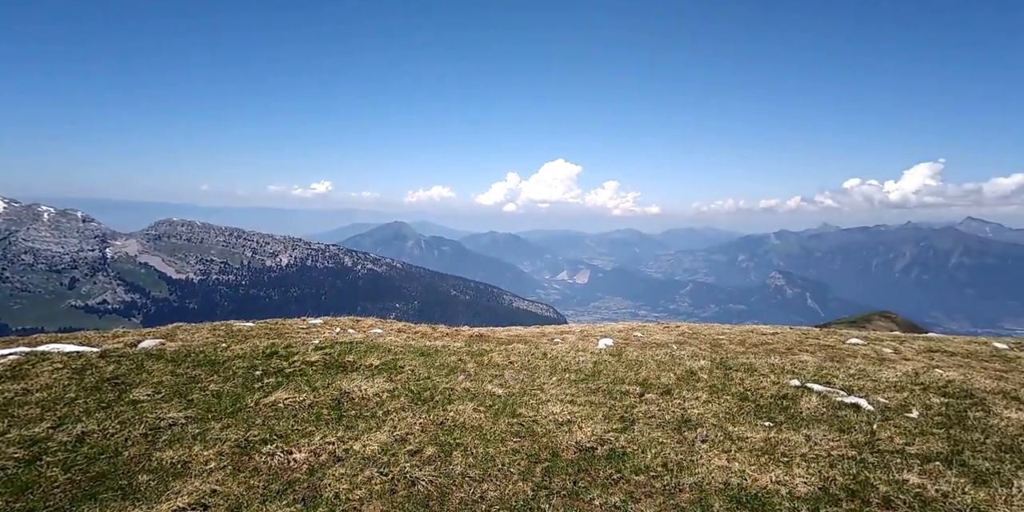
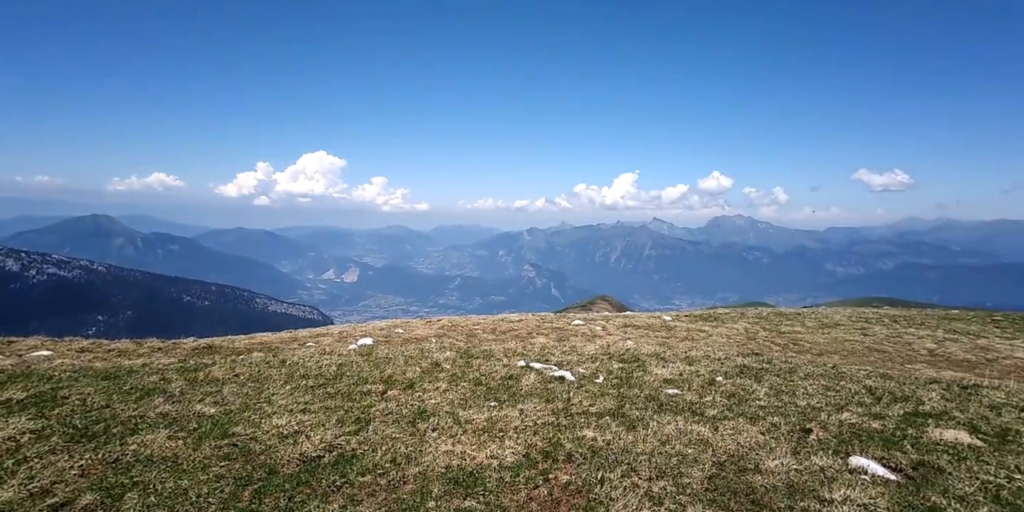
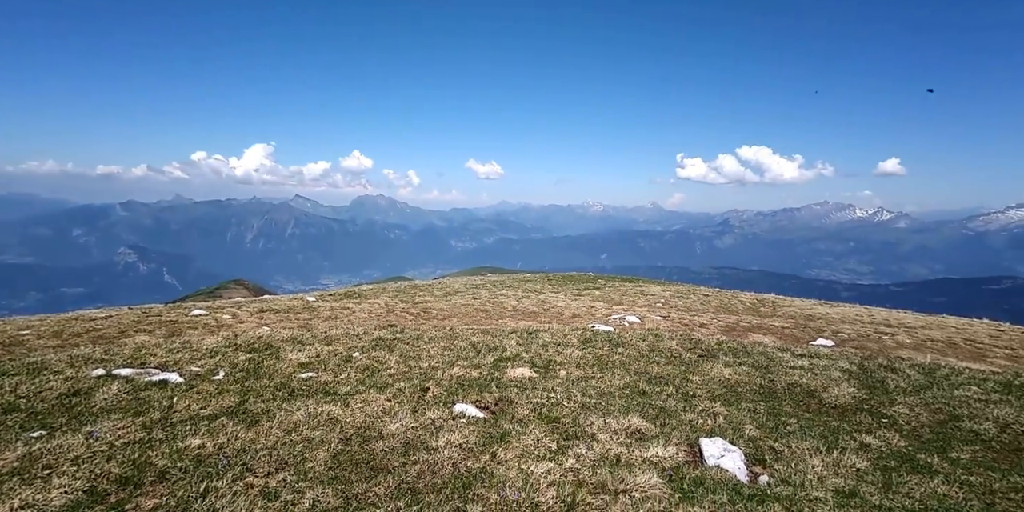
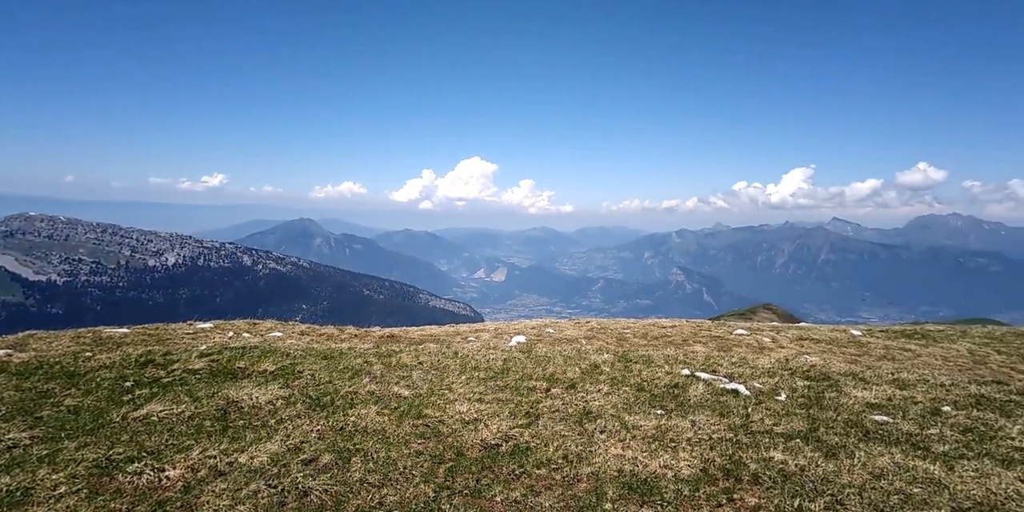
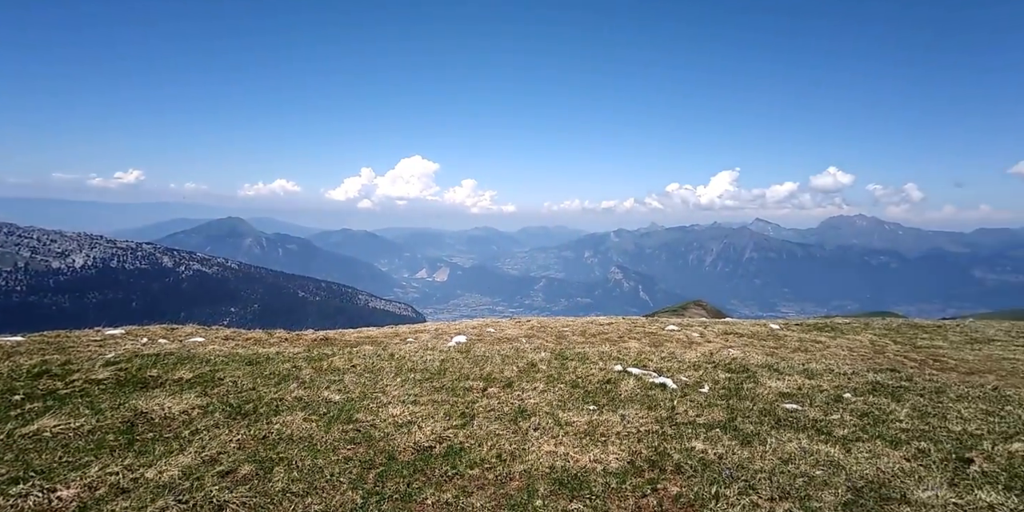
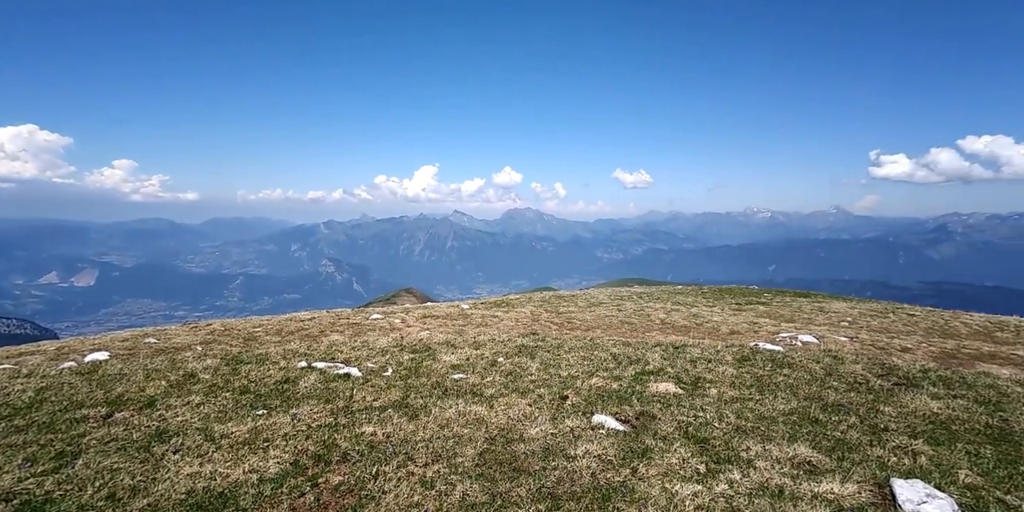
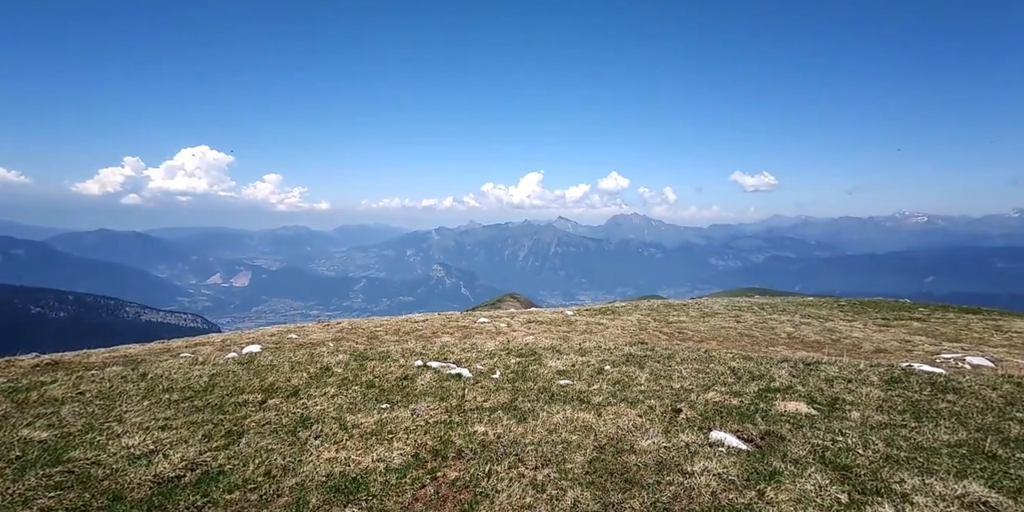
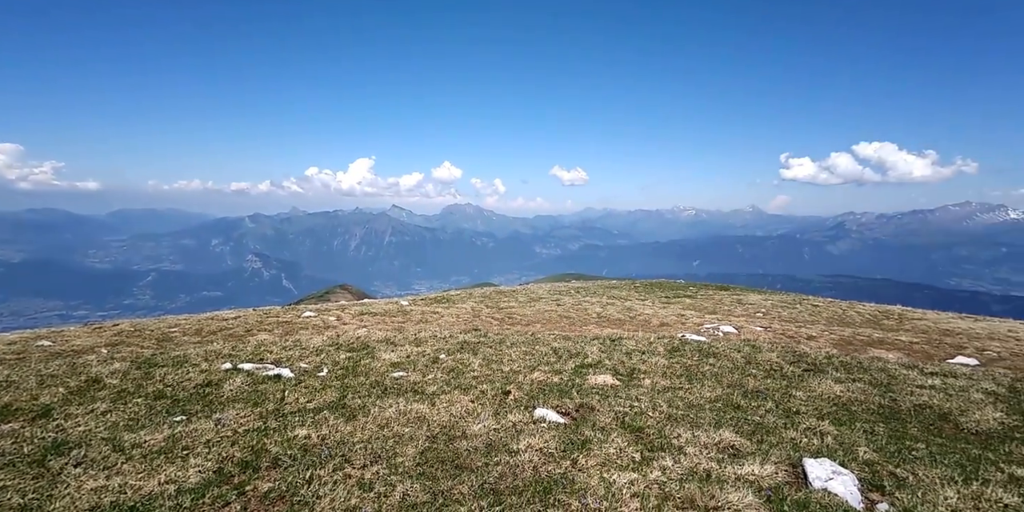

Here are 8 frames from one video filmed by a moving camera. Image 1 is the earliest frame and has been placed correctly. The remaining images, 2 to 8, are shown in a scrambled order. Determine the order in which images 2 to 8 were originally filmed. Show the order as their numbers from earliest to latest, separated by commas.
4, 5, 2, 7, 6, 8, 3
